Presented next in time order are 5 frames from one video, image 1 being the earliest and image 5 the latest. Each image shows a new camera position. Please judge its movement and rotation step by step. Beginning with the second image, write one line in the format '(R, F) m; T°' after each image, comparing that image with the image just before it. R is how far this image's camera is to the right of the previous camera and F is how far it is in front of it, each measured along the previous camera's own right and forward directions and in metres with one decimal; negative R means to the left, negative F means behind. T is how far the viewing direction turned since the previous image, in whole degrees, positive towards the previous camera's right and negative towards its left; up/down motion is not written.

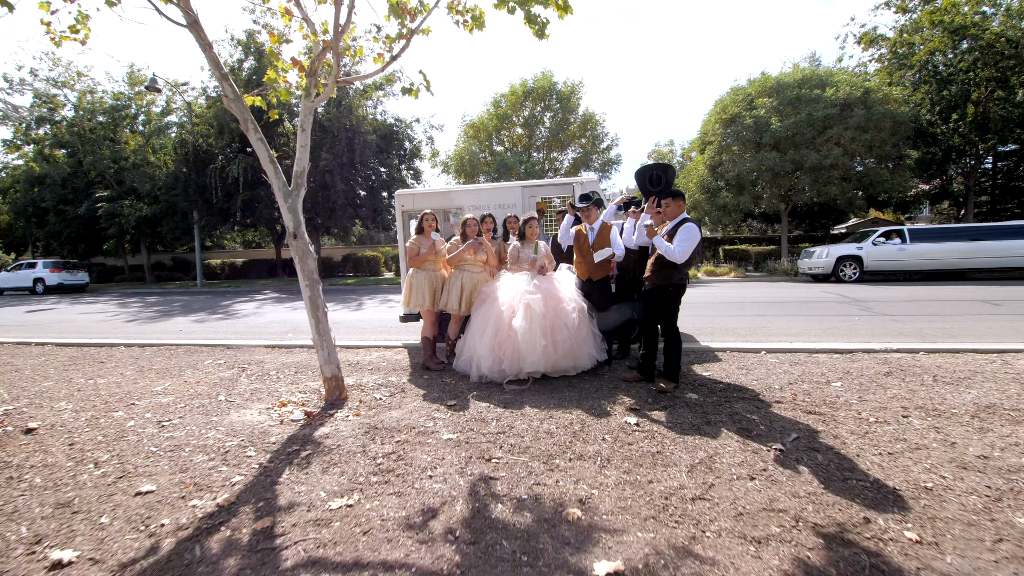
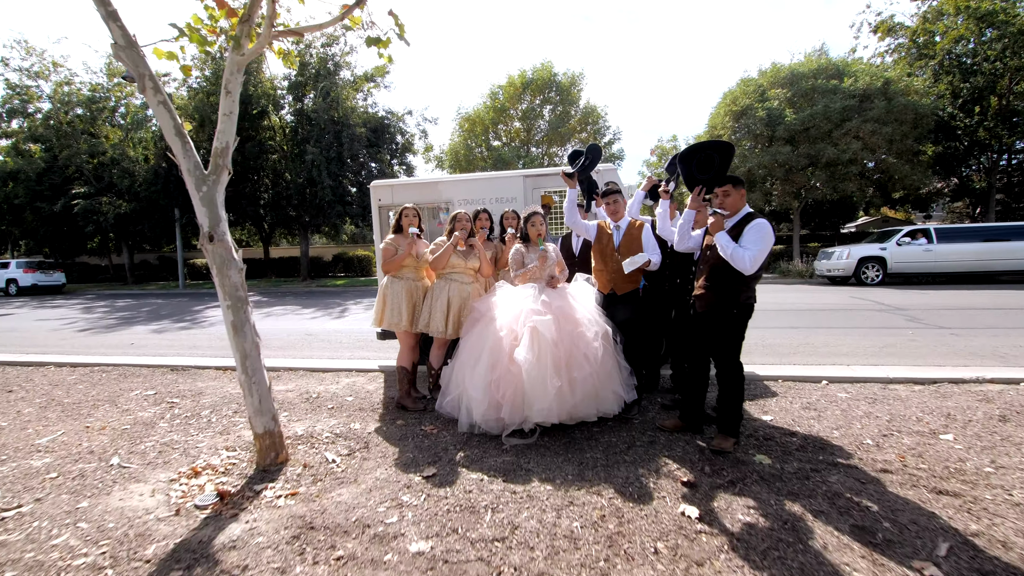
(0.0, +1.3) m; 0°
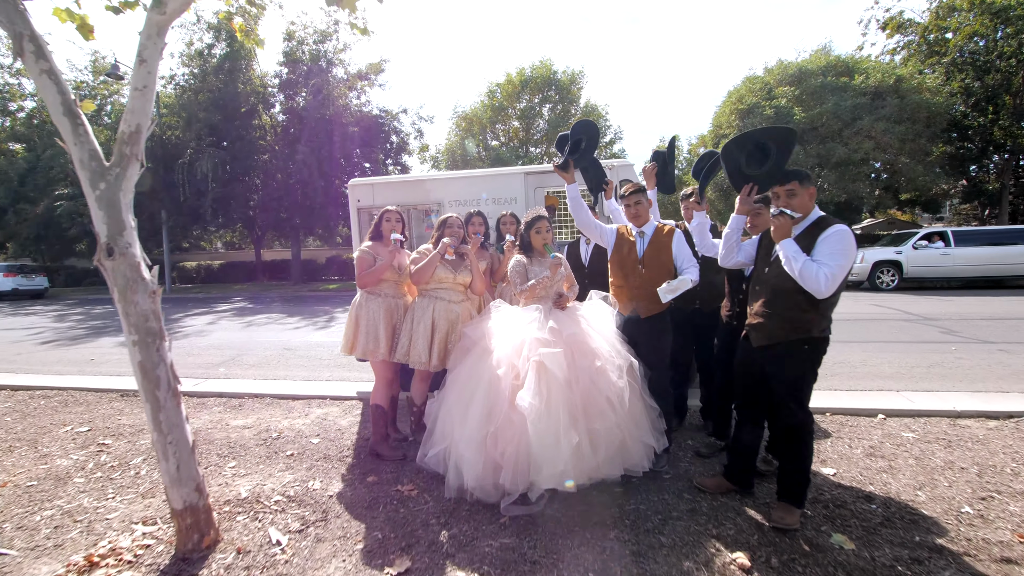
(0.0, +0.8) m; 0°
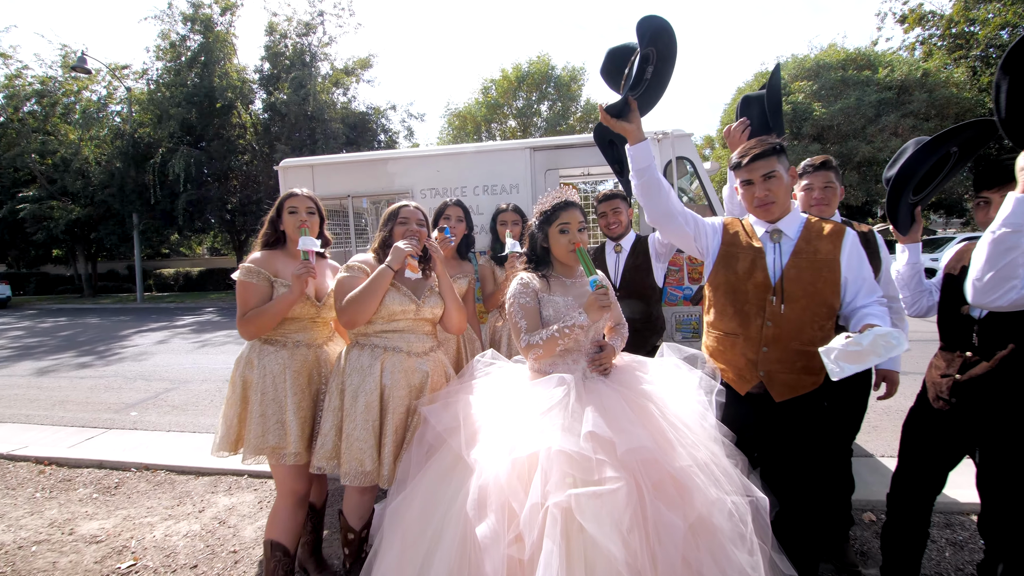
(0.0, +1.6) m; 0°
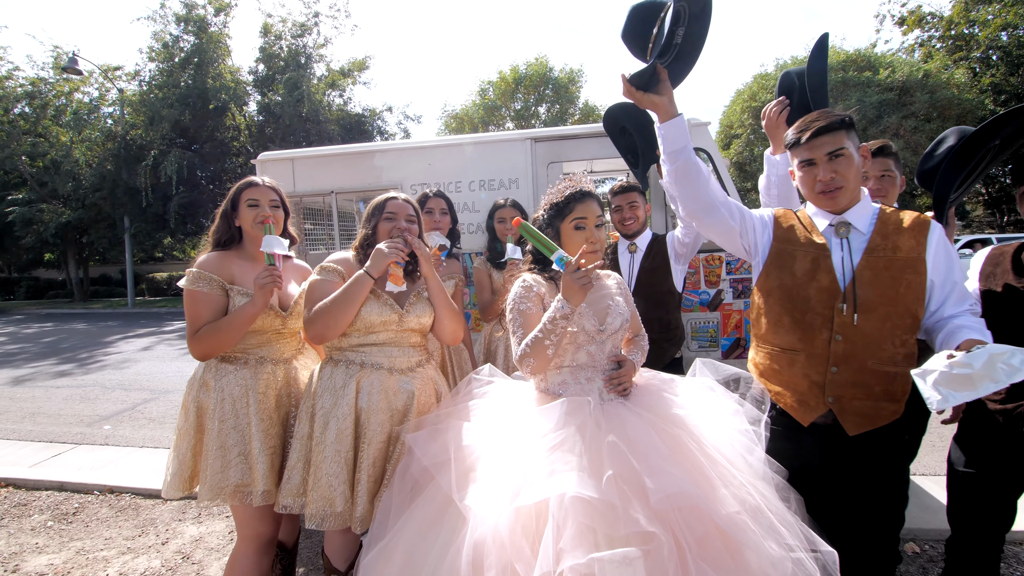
(0.0, +0.3) m; 0°
